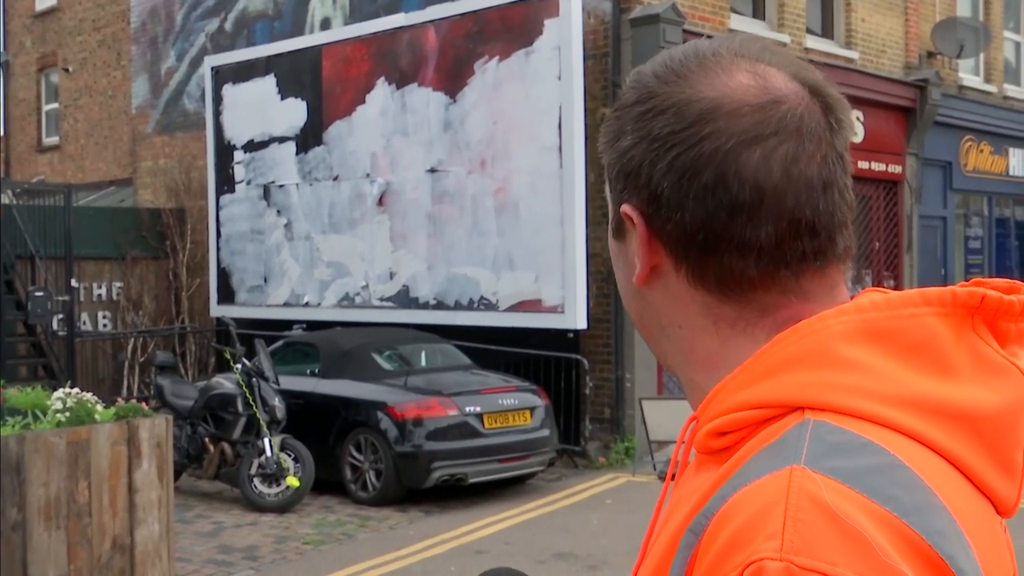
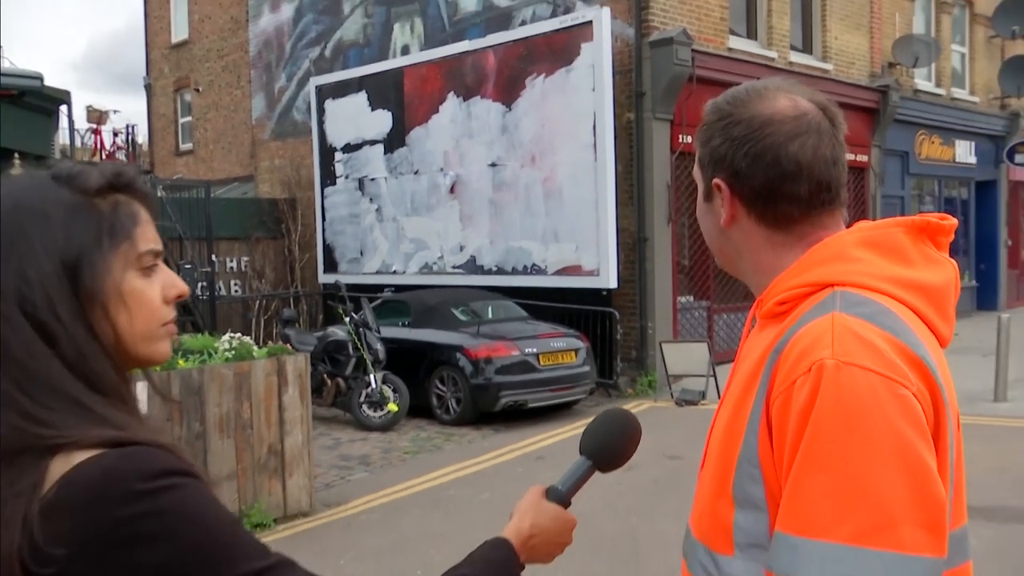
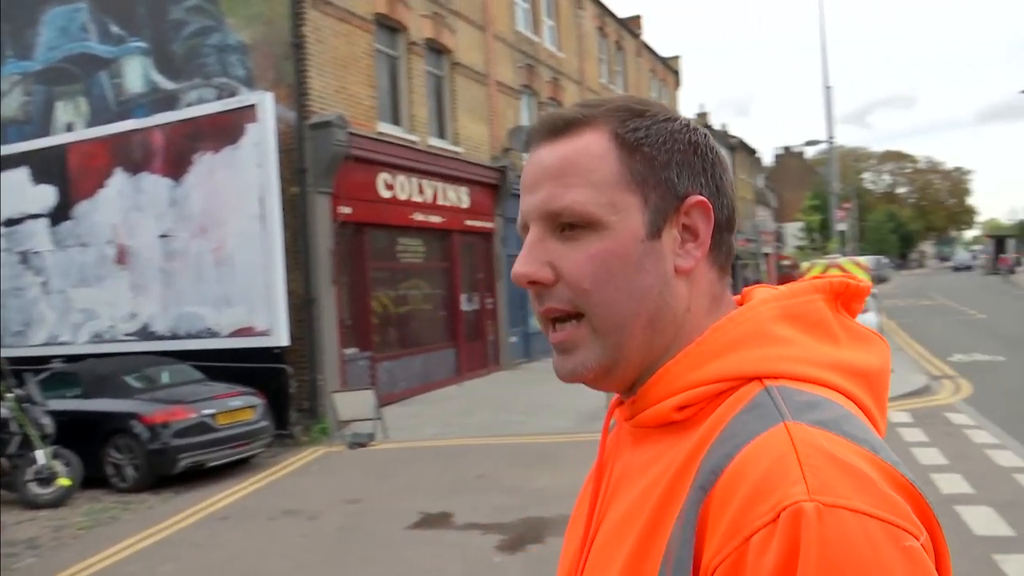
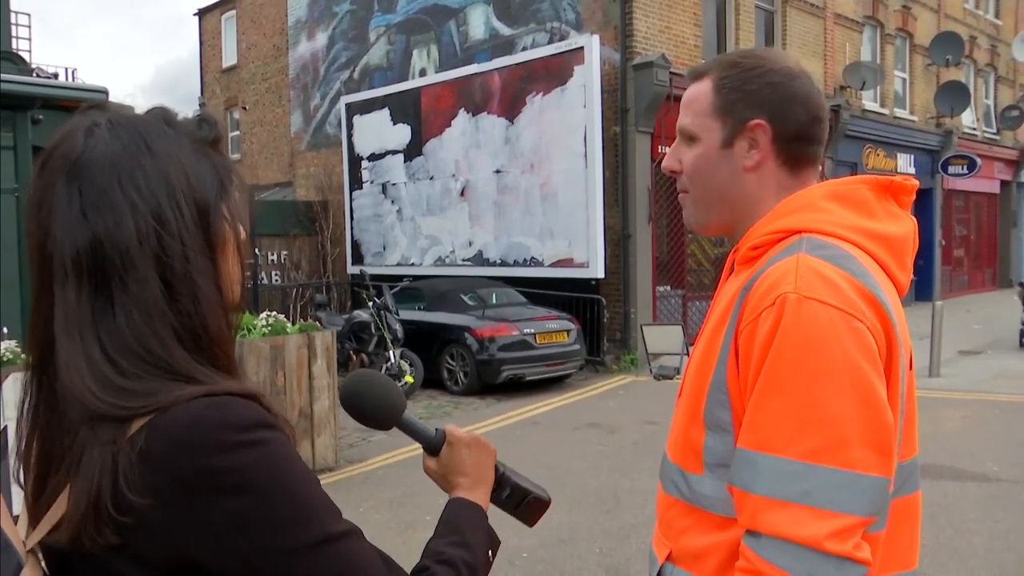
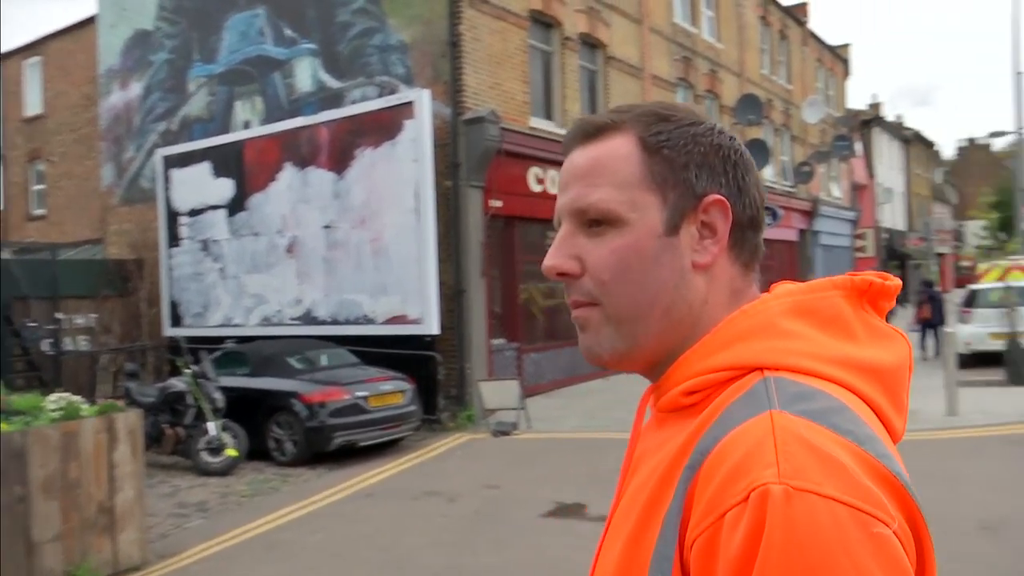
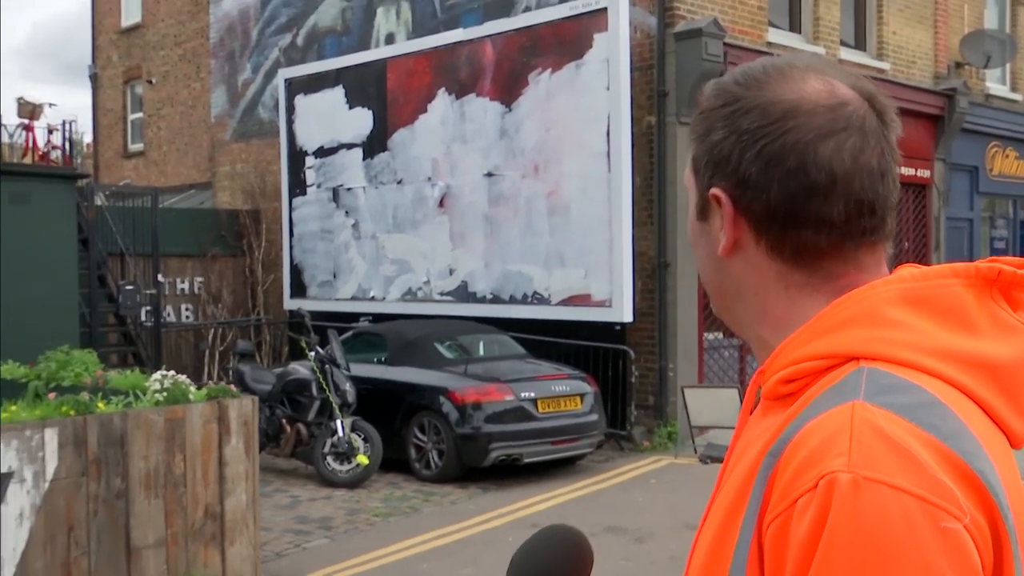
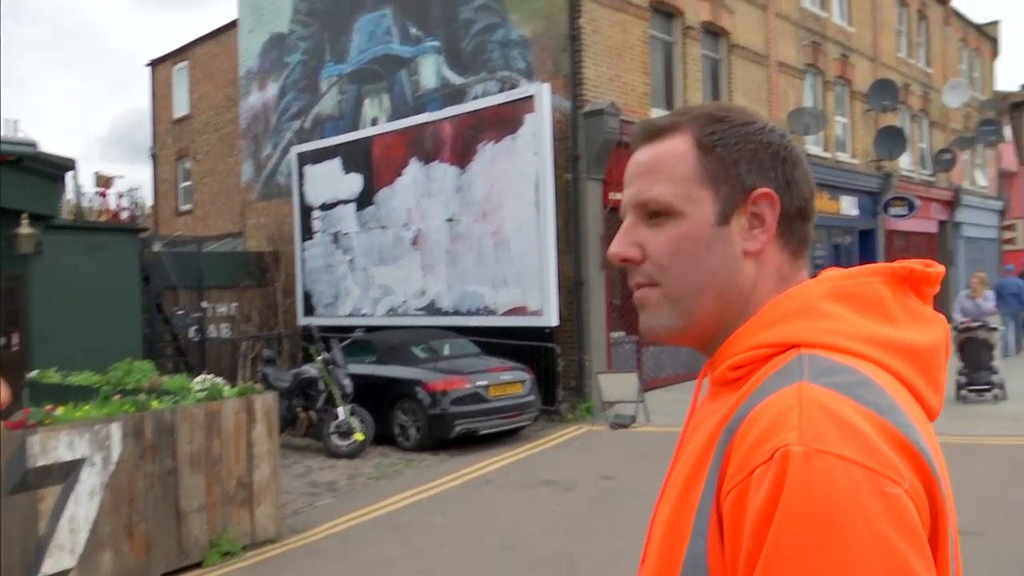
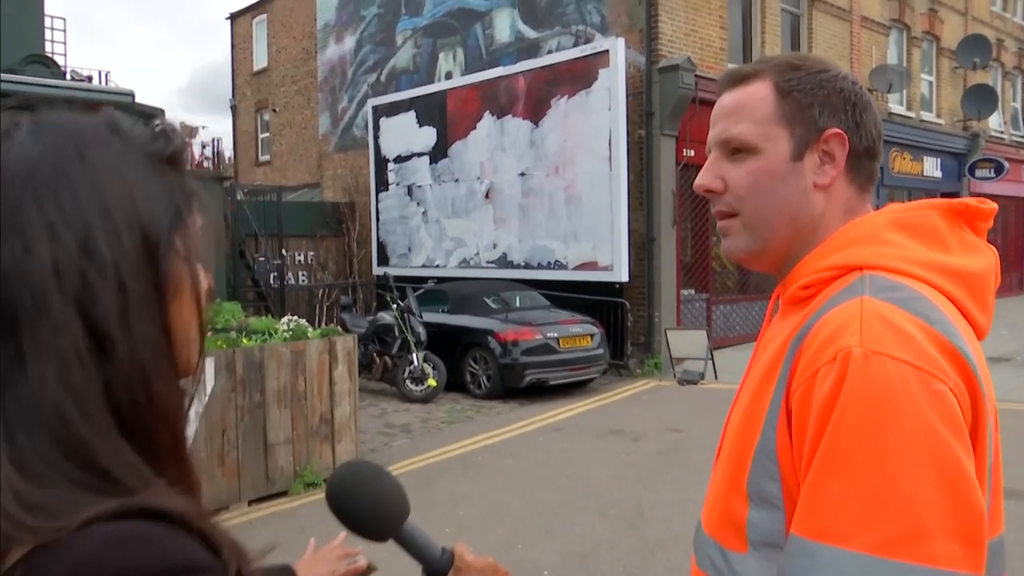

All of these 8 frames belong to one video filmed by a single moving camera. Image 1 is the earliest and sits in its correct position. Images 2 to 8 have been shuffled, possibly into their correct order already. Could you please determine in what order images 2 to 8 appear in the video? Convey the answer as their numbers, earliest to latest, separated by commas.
6, 2, 4, 8, 7, 5, 3
